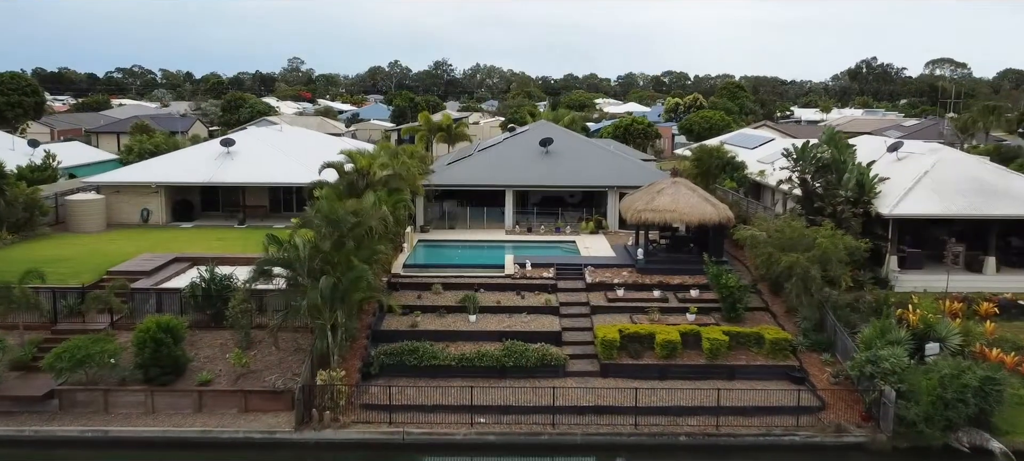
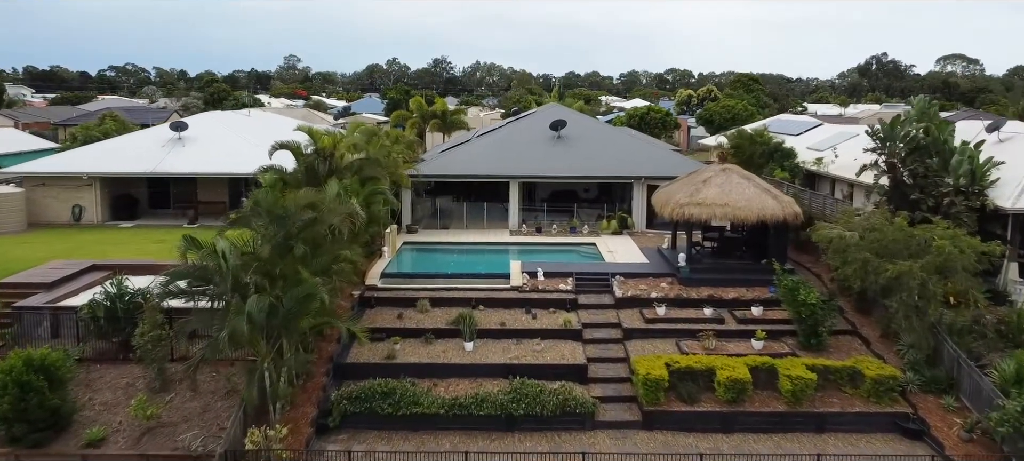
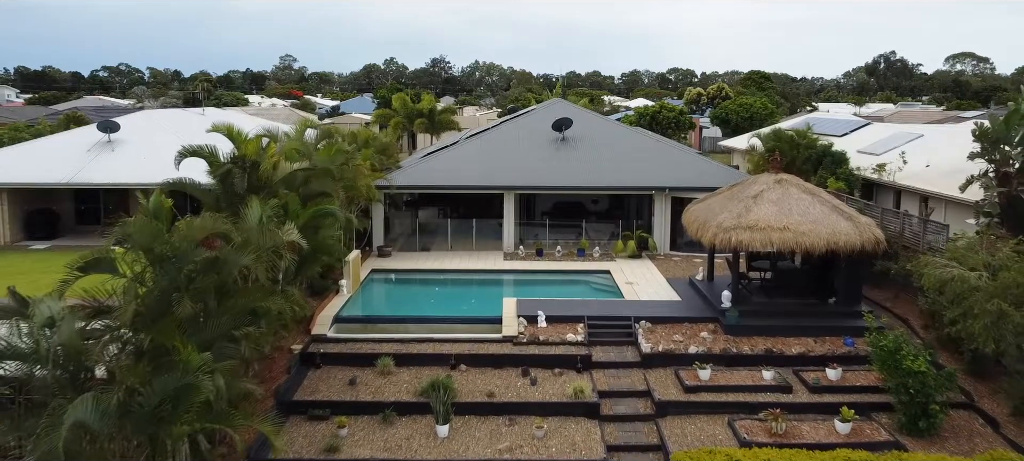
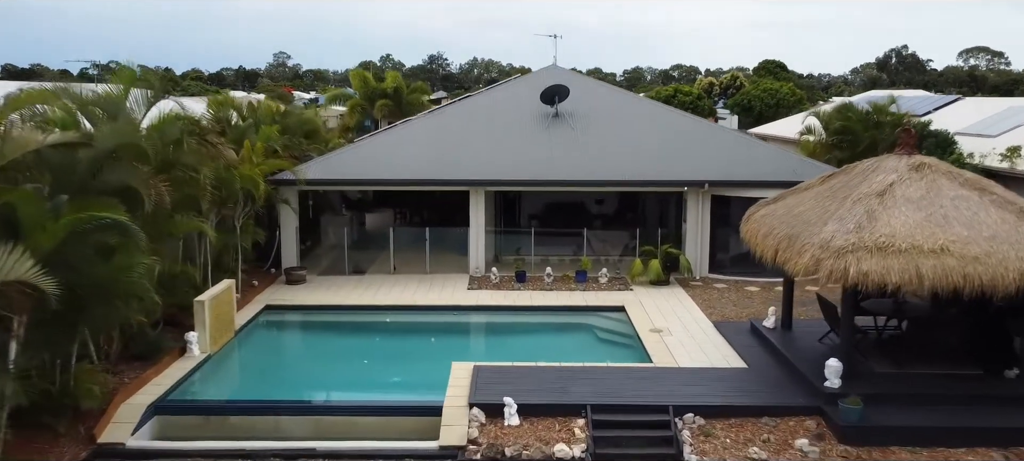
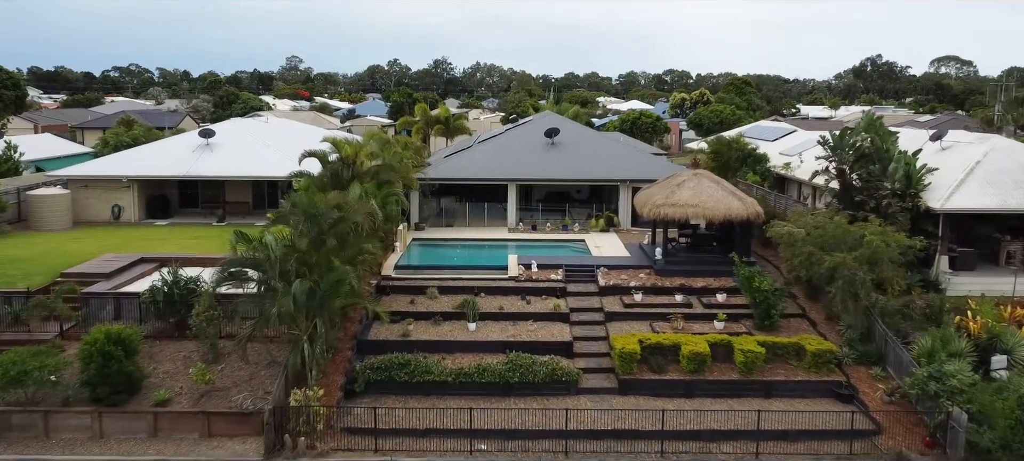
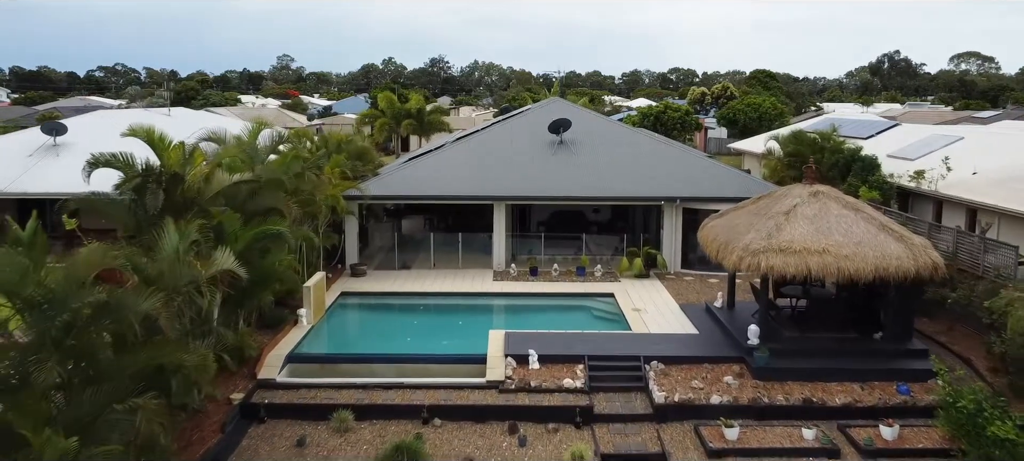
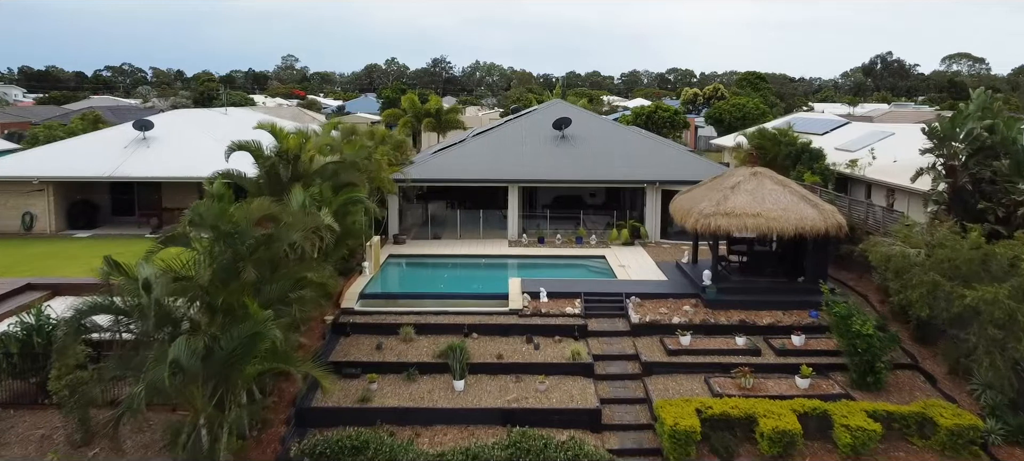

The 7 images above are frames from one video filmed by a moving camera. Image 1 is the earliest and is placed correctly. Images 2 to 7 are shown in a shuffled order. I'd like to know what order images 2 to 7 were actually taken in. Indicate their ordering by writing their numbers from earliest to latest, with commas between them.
5, 2, 7, 3, 6, 4
